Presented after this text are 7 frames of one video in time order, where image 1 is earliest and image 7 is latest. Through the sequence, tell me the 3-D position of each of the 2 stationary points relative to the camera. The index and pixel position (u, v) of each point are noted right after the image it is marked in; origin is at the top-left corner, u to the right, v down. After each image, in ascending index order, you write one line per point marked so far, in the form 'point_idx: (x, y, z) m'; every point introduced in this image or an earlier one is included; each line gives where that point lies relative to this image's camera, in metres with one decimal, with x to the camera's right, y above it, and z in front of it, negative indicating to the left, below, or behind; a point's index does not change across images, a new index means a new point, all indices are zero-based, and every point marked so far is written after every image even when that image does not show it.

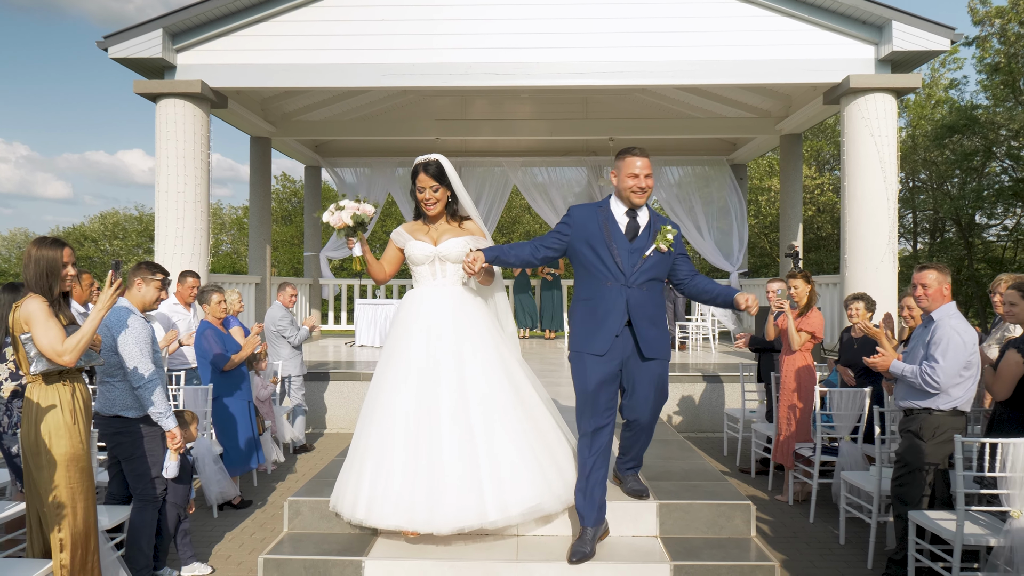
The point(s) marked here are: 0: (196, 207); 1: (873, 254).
0: (-4.1, +1.1, +8.7) m
1: (+4.5, +0.5, +8.3) m
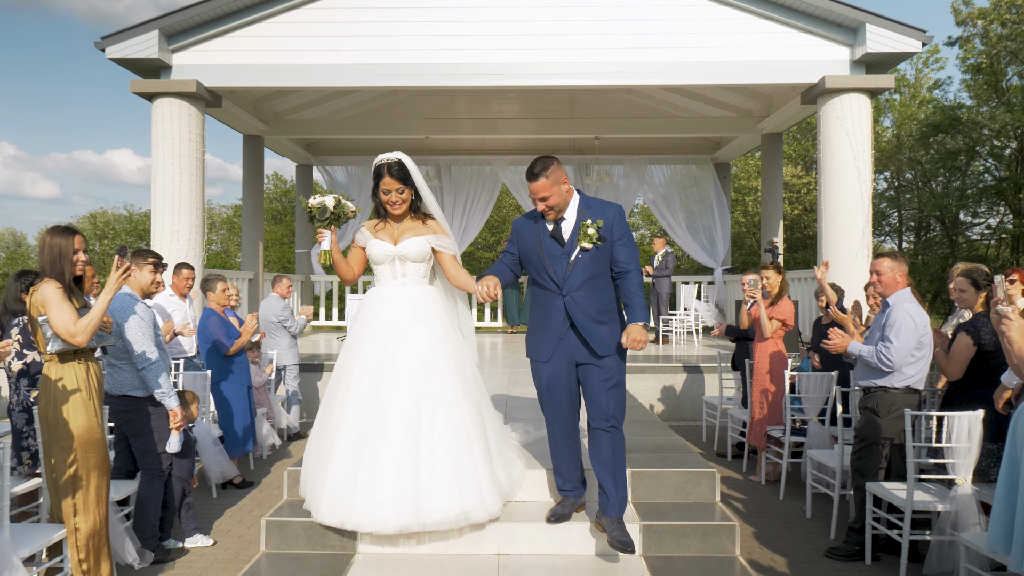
0: (-4.2, +1.1, +8.9) m
1: (+4.3, +0.5, +8.7) m
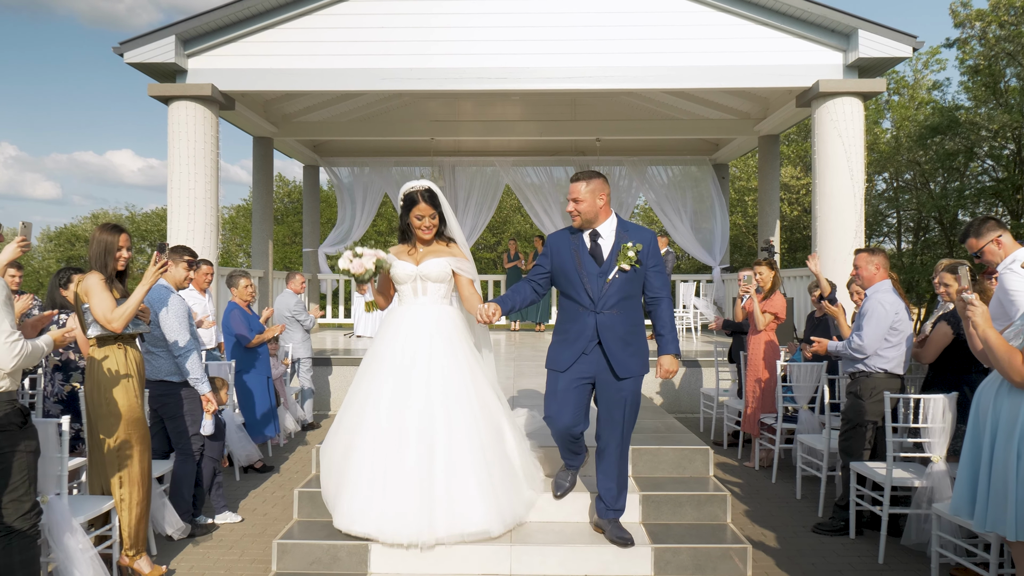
0: (-4.2, +1.2, +9.2) m
1: (+4.4, +0.6, +9.0) m
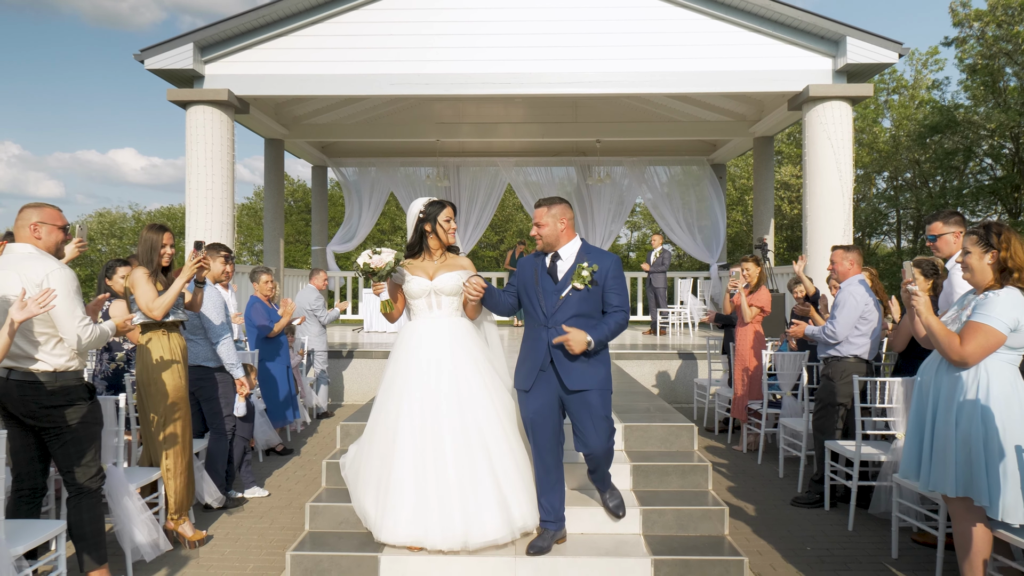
0: (-4.1, +1.2, +9.7) m
1: (+4.4, +0.6, +9.4) m
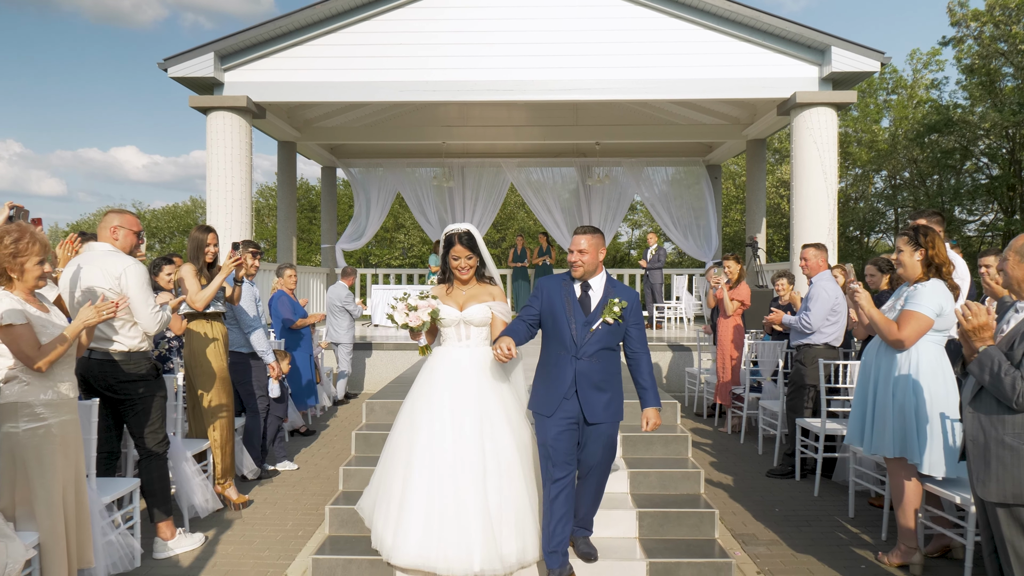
0: (-4.1, +1.3, +10.3) m
1: (+4.5, +0.7, +10.0) m
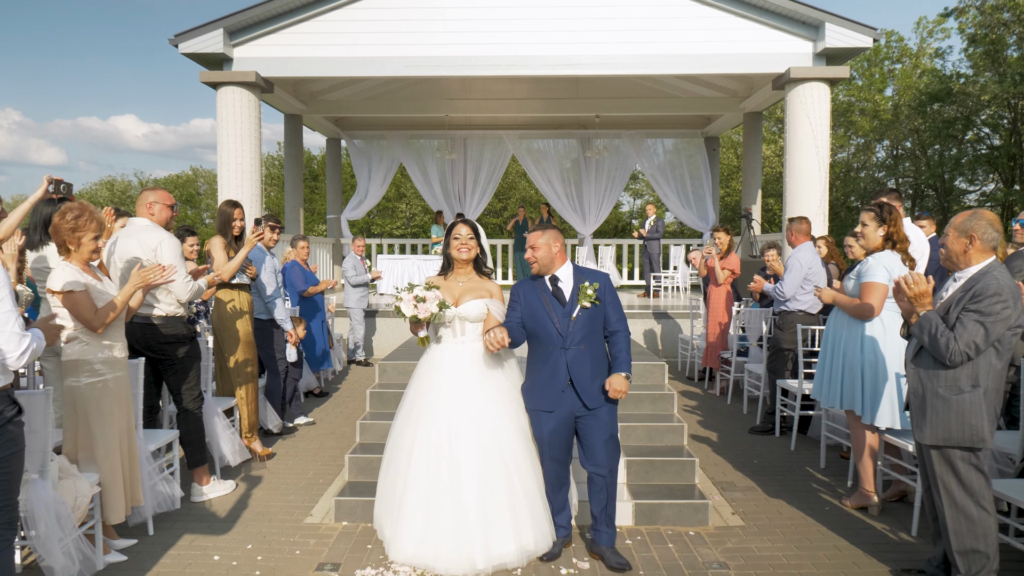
0: (-4.1, +1.8, +10.6) m
1: (+4.5, +1.2, +10.4) m
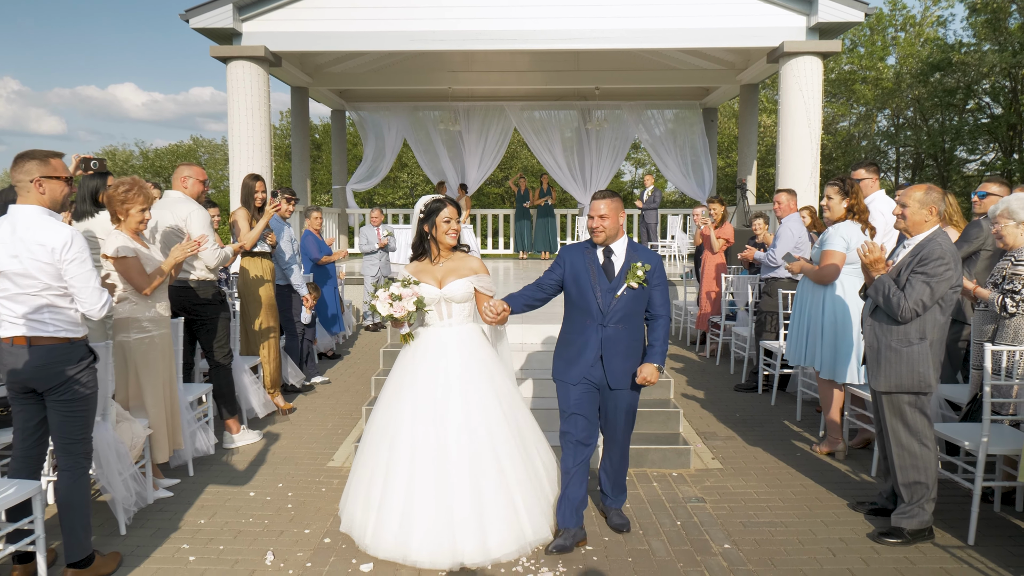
0: (-4.0, +2.3, +11.0) m
1: (+4.5, +1.7, +10.7) m
